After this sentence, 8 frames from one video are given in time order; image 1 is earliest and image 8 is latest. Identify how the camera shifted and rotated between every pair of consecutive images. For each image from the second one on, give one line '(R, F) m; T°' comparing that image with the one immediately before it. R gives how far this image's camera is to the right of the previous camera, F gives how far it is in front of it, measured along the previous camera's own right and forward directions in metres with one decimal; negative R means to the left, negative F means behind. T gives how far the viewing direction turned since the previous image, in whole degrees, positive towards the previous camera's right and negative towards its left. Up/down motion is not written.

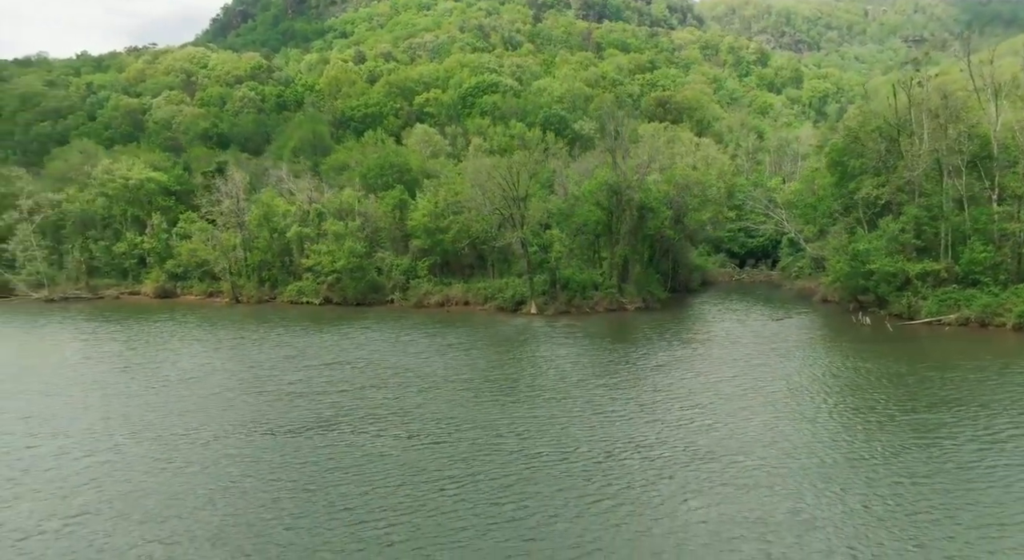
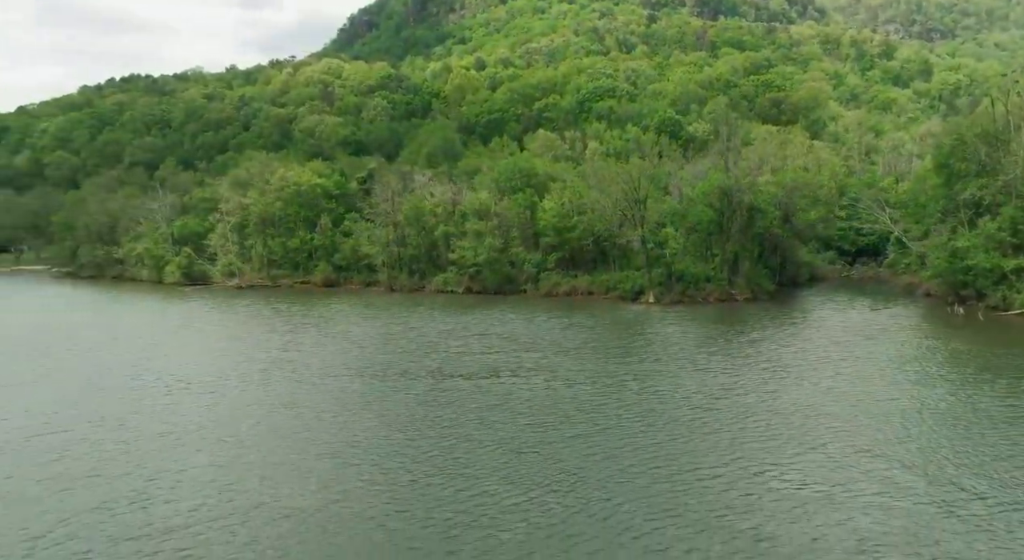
(-0.7, -8.4) m; -8°
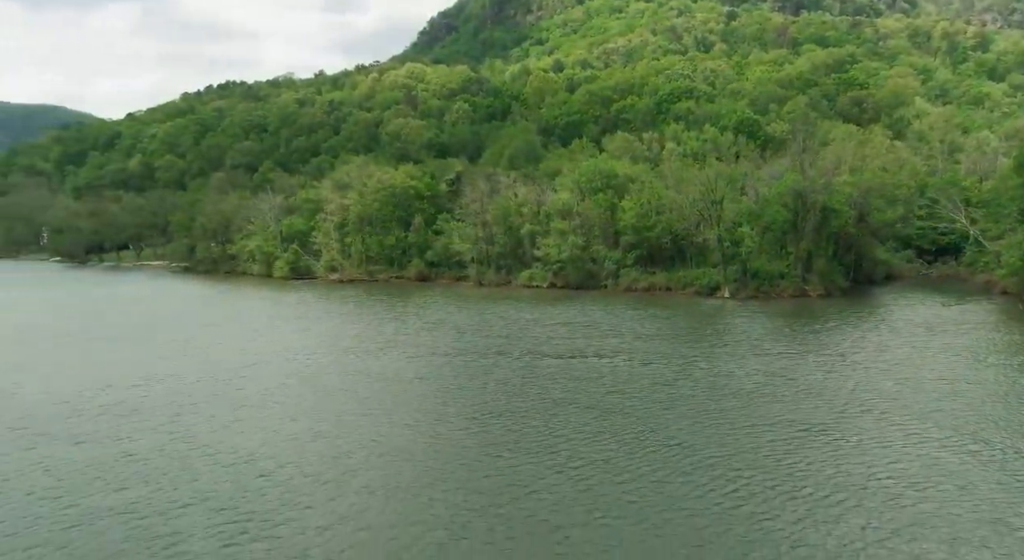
(-0.6, -4.8) m; -5°
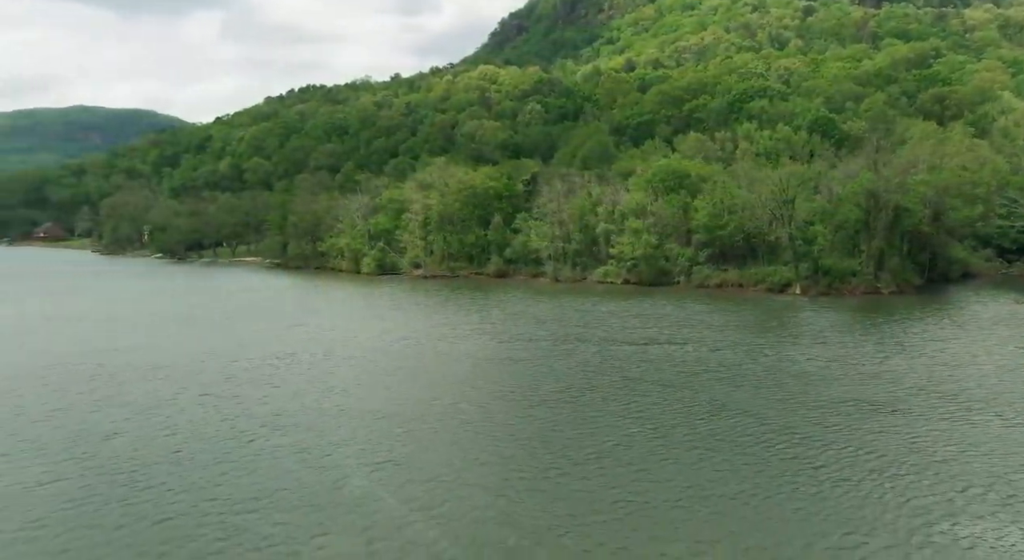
(-0.6, -3.7) m; -5°
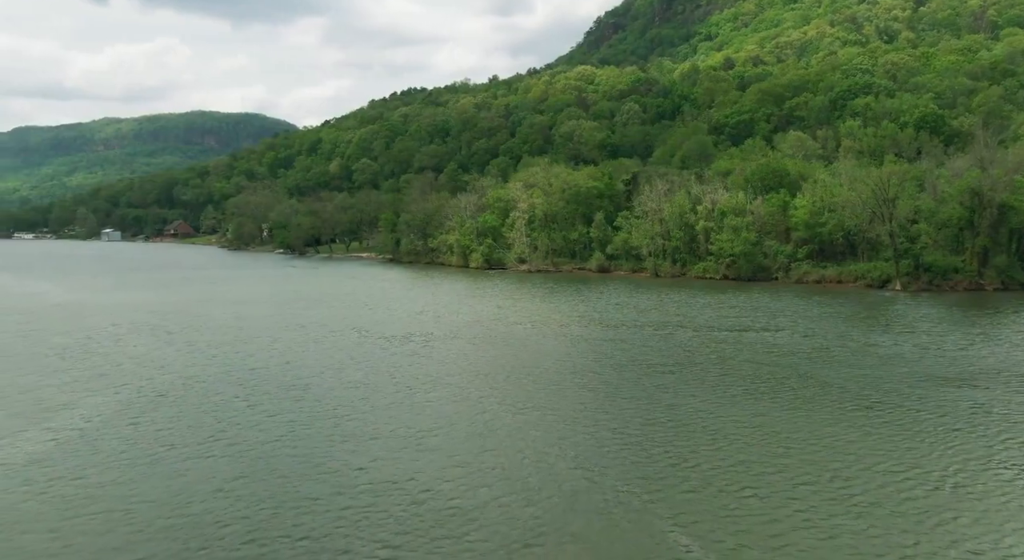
(-0.8, -4.7) m; -7°
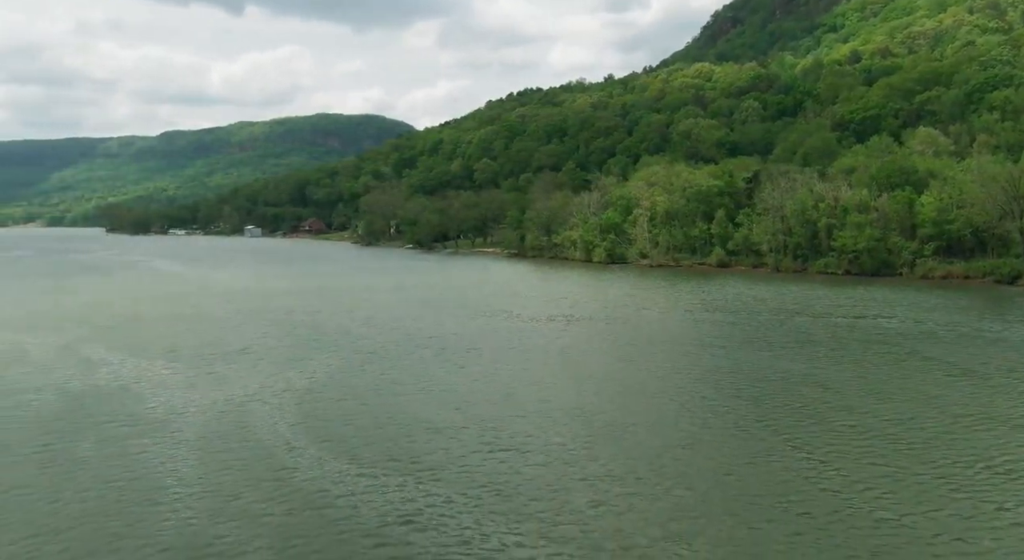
(-1.2, -5.3) m; -8°
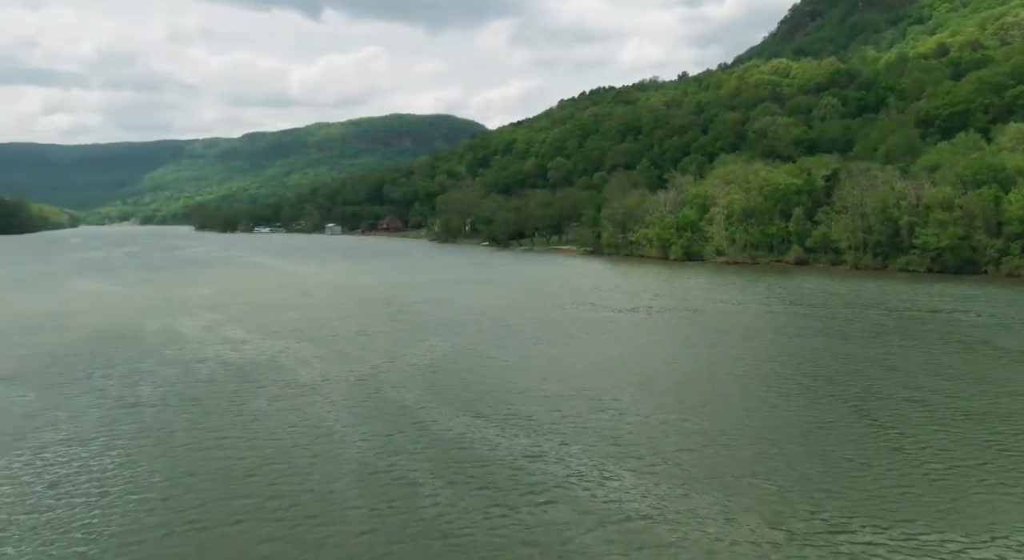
(-0.8, -2.9) m; -5°
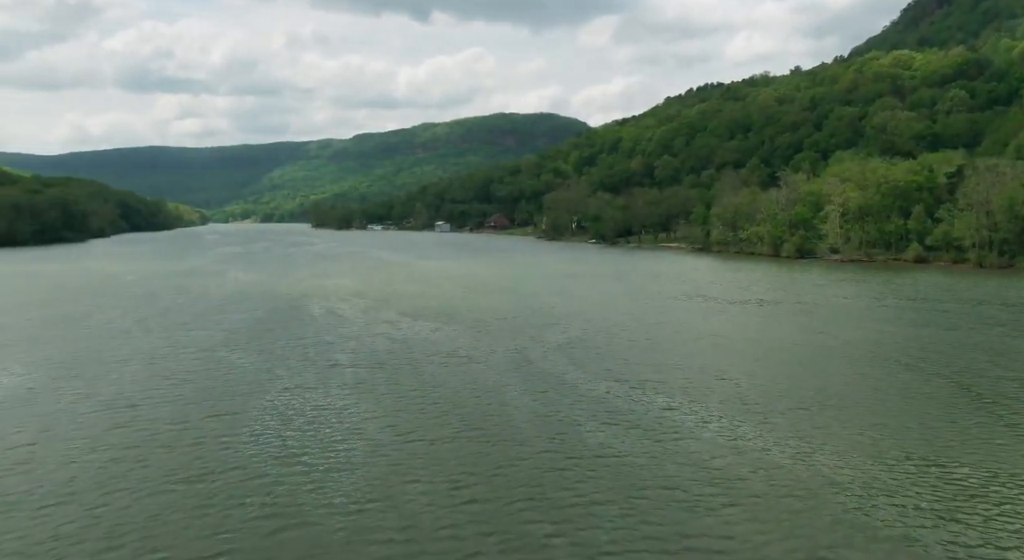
(-0.9, -3.4) m; -7°
